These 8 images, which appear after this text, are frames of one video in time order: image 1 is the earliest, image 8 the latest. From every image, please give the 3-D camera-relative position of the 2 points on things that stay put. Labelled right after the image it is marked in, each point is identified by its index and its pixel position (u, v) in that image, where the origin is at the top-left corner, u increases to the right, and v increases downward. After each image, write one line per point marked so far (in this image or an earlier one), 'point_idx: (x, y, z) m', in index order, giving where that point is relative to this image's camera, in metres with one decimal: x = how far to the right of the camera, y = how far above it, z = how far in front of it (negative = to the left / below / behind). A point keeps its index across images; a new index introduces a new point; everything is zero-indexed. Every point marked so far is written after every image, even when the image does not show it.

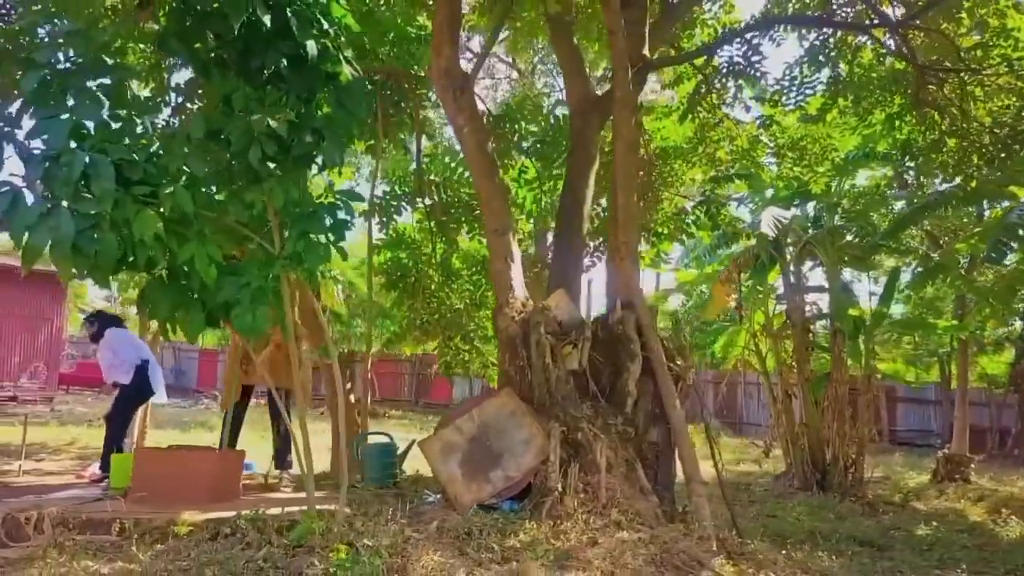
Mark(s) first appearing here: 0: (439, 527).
0: (-0.3, -1.1, +4.3) m
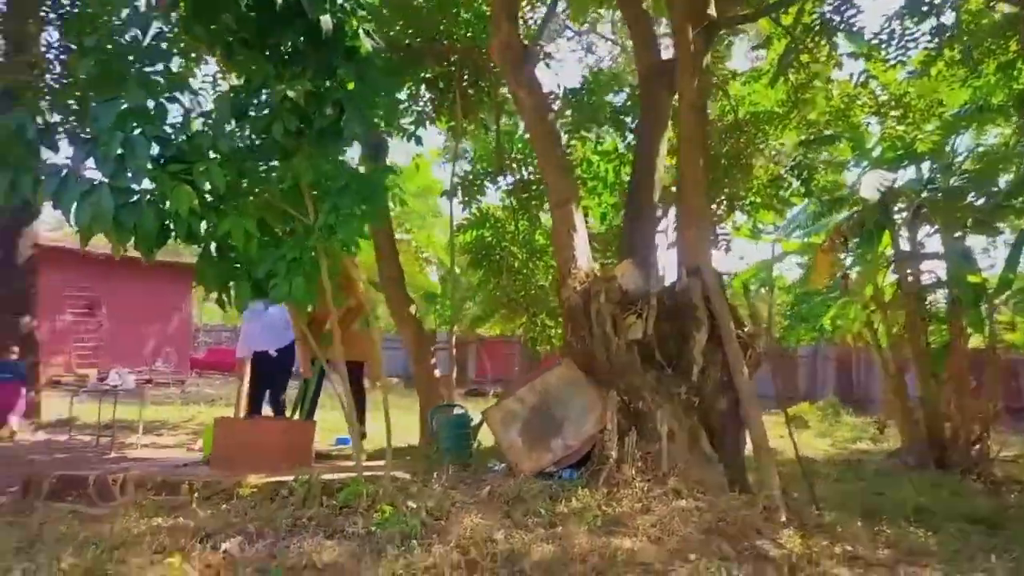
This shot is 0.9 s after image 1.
0: (-0.1, -0.9, +4.4) m
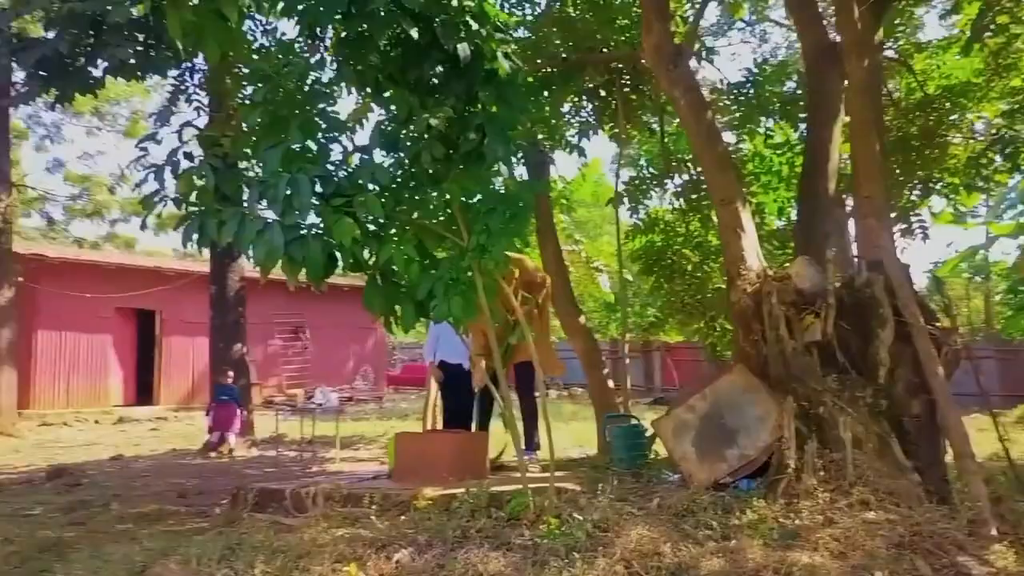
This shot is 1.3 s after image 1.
0: (+0.7, -1.0, +4.3) m
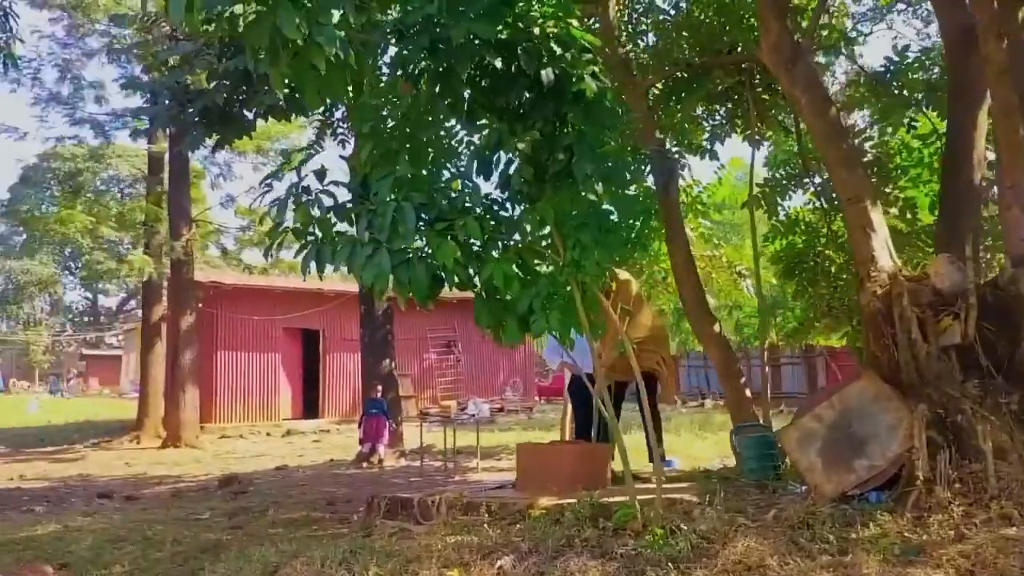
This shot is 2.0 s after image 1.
0: (+1.1, -1.0, +4.1) m
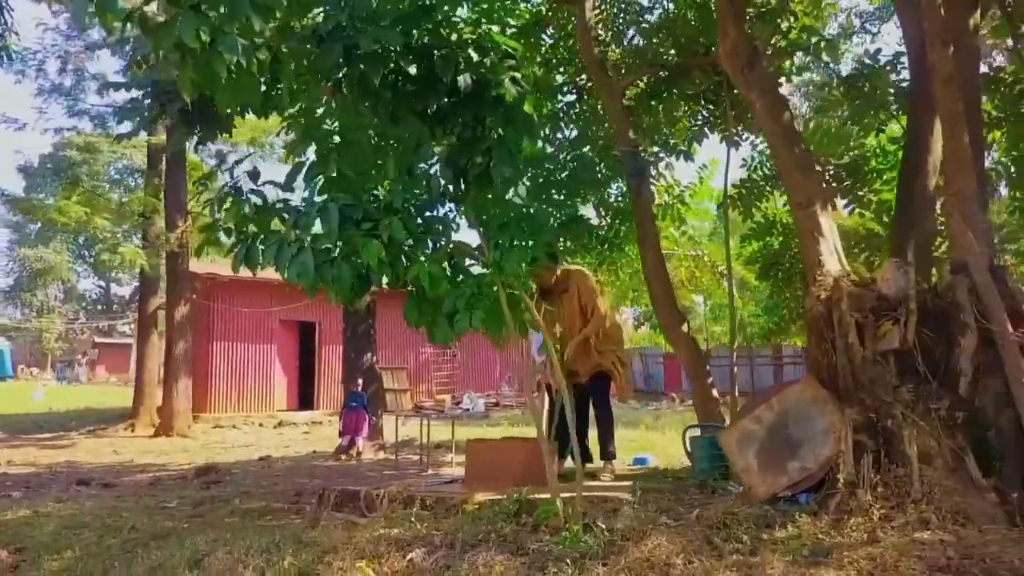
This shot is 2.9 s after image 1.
0: (+0.8, -1.0, +4.2) m
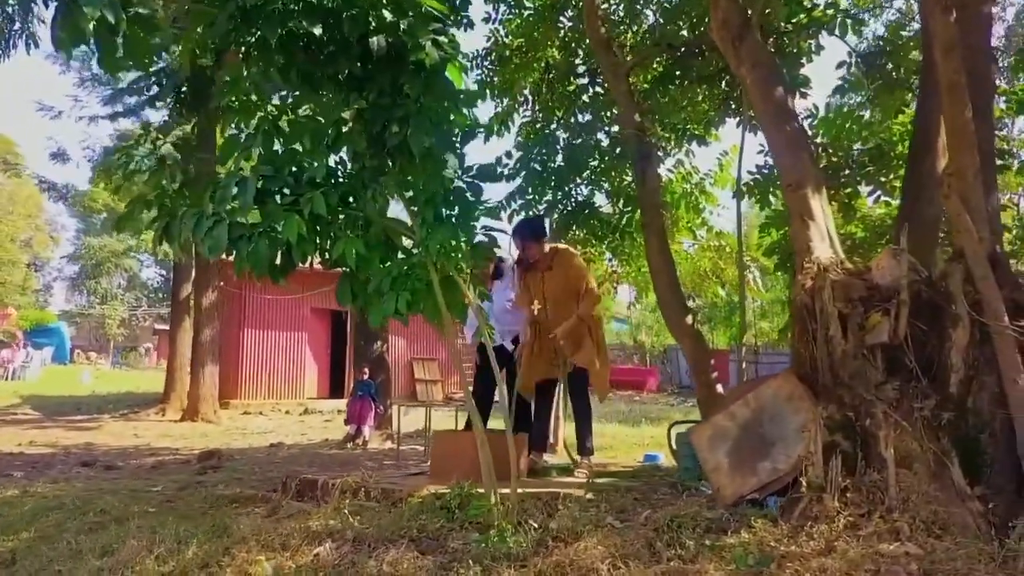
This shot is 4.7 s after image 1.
0: (+0.6, -0.9, +3.9) m
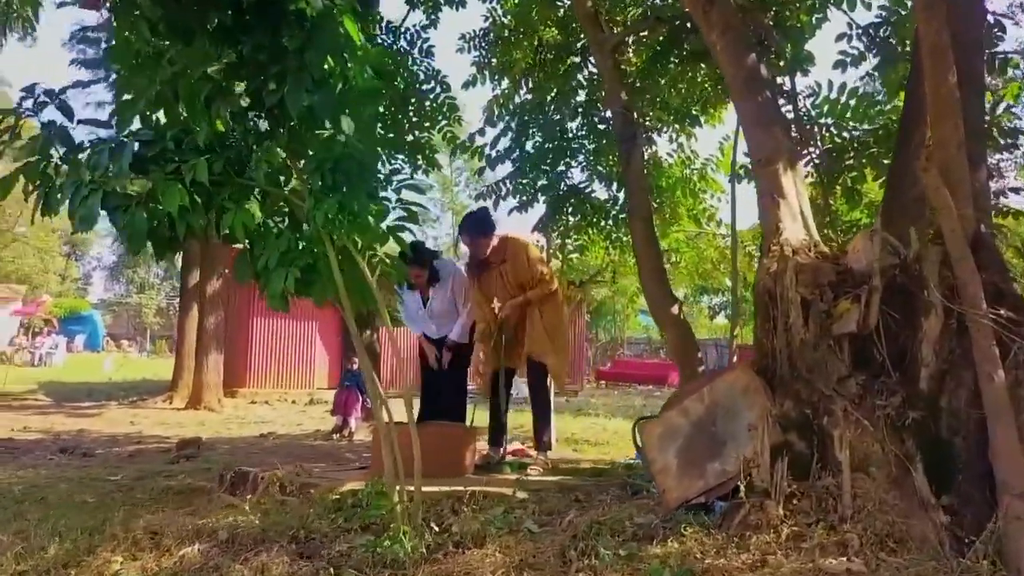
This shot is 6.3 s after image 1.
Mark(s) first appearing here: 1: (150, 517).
0: (+0.2, -0.9, +3.5) m
1: (-1.4, -0.9, +3.9) m
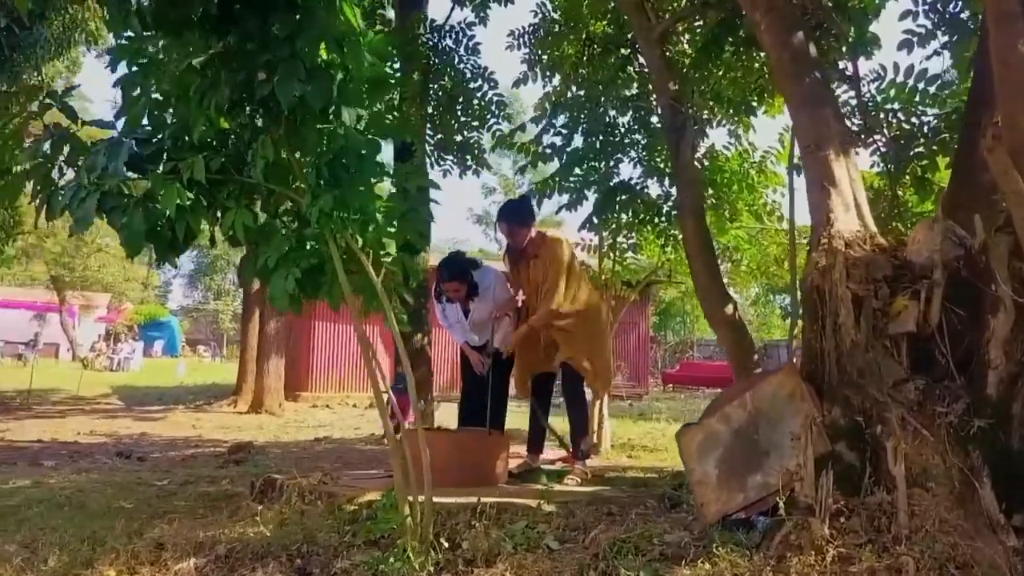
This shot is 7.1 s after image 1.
0: (+0.3, -0.8, +3.2) m
1: (-1.3, -0.9, +3.7) m
